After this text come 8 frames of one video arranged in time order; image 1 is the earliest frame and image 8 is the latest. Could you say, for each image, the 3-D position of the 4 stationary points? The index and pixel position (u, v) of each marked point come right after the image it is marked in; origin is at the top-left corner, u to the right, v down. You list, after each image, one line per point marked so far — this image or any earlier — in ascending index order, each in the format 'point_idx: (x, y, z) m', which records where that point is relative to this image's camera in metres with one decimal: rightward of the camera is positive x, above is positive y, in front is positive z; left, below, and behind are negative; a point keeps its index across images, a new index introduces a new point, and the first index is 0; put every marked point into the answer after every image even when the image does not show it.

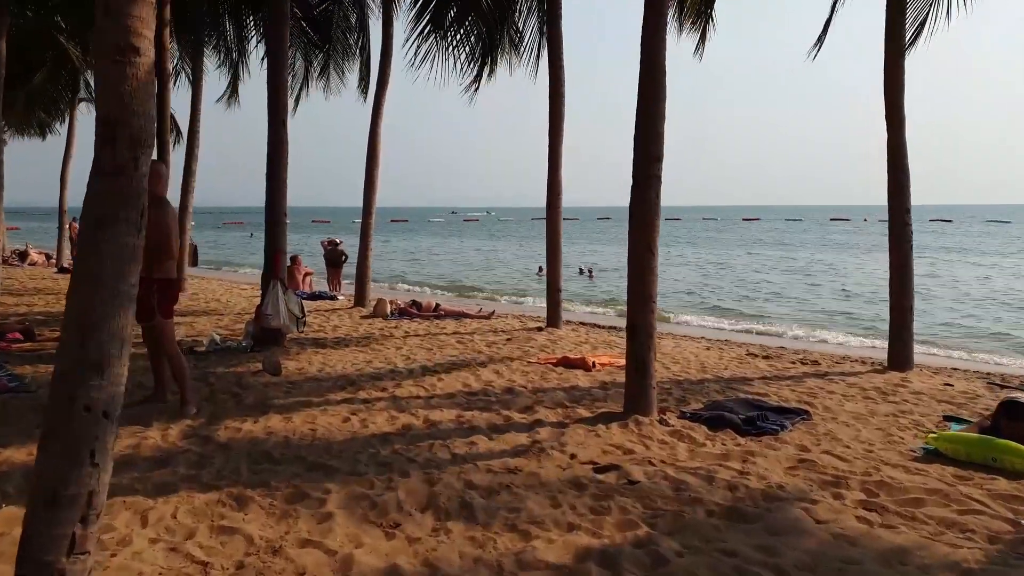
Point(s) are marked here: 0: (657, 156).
0: (+1.3, +1.2, +5.2) m
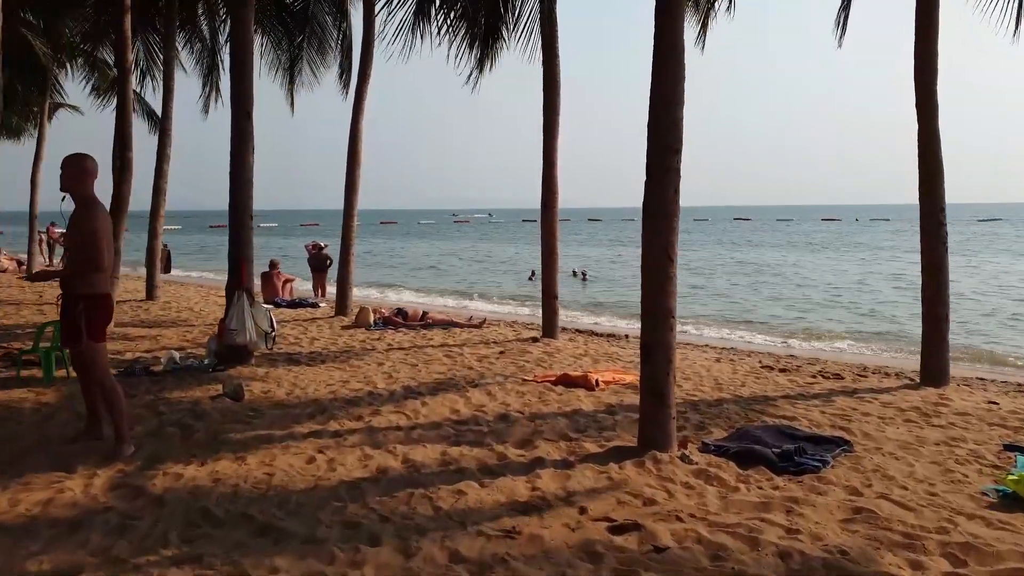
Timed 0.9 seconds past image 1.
0: (+1.2, +1.1, +4.5) m
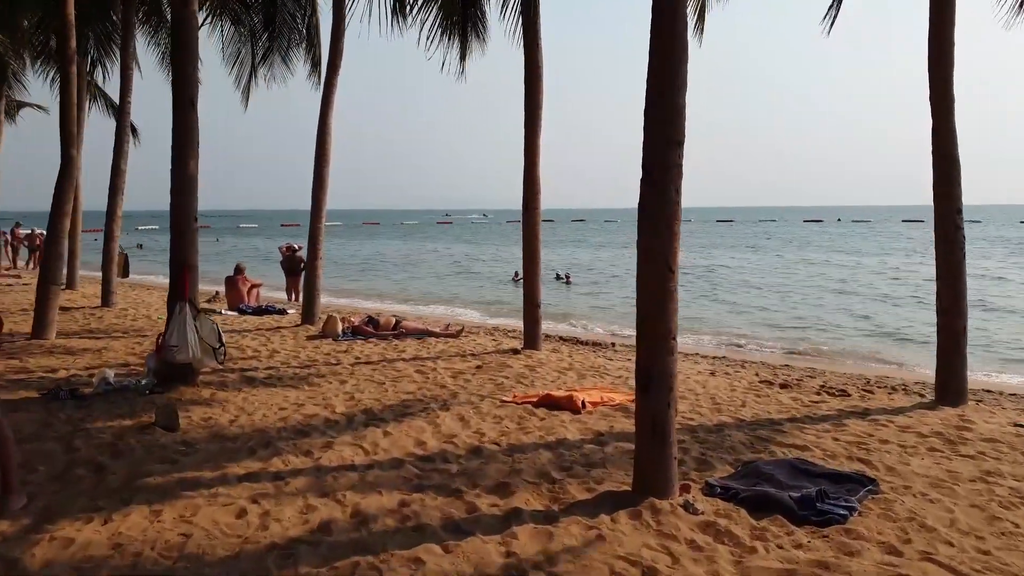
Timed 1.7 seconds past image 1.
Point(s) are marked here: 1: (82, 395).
0: (+1.0, +1.0, +3.8) m
1: (-4.5, -1.1, +6.1) m
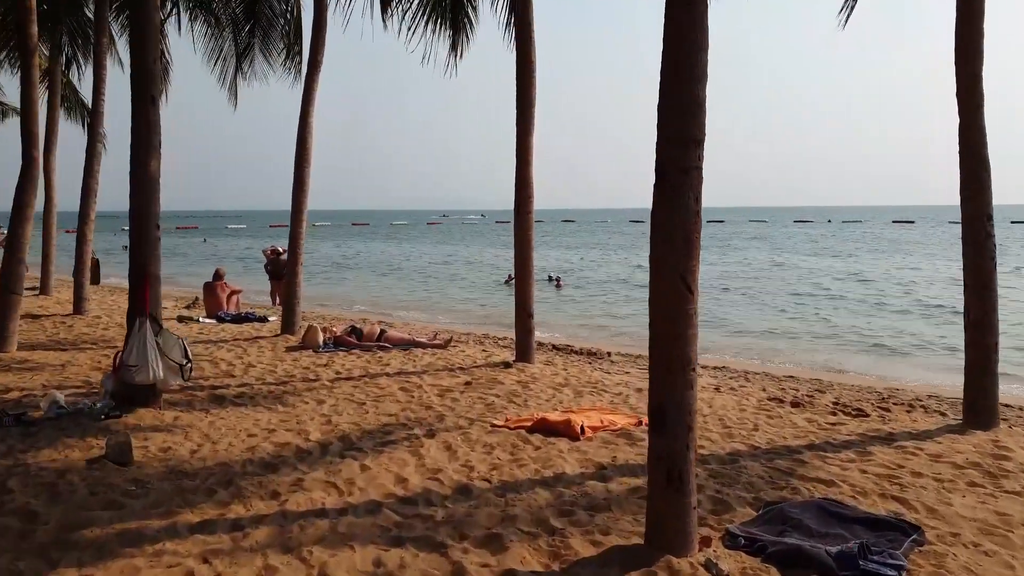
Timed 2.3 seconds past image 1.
0: (+1.0, +0.8, +3.3) m
1: (-4.5, -1.3, +5.5) m
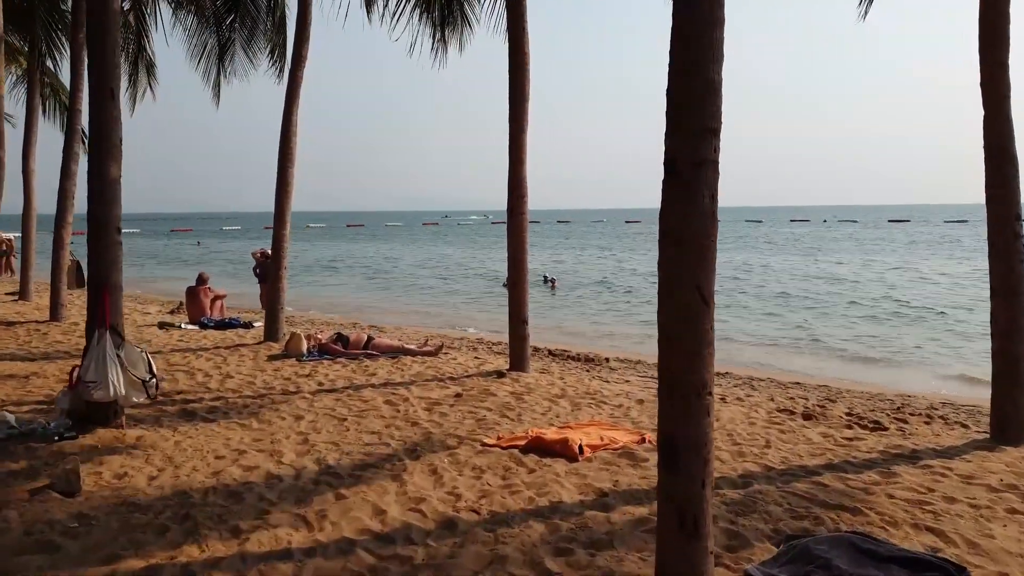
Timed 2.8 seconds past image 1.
0: (+0.9, +0.8, +2.8) m
1: (-4.6, -1.3, +5.1) m
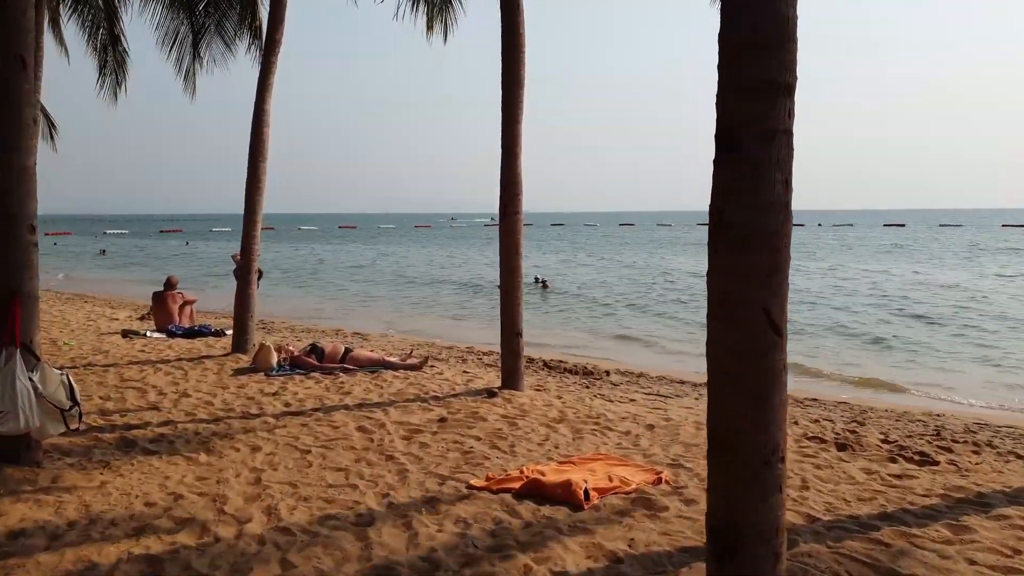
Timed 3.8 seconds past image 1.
0: (+0.9, +0.7, +2.0) m
1: (-4.7, -1.4, +4.2) m
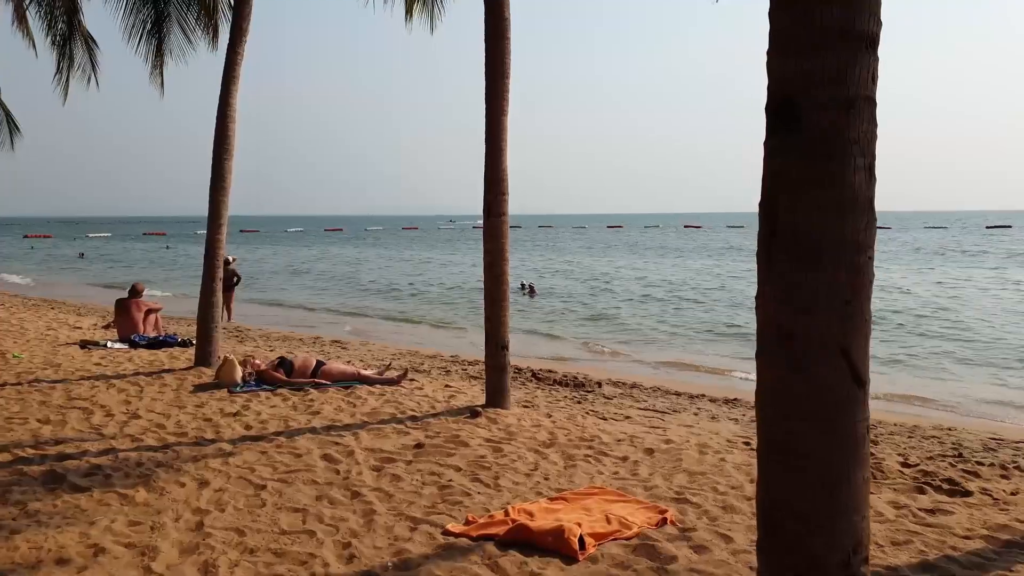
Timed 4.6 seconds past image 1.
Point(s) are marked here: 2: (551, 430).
0: (+0.8, +0.6, +1.4) m
1: (-4.8, -1.5, +3.5) m
2: (+0.4, -1.4, +5.9) m
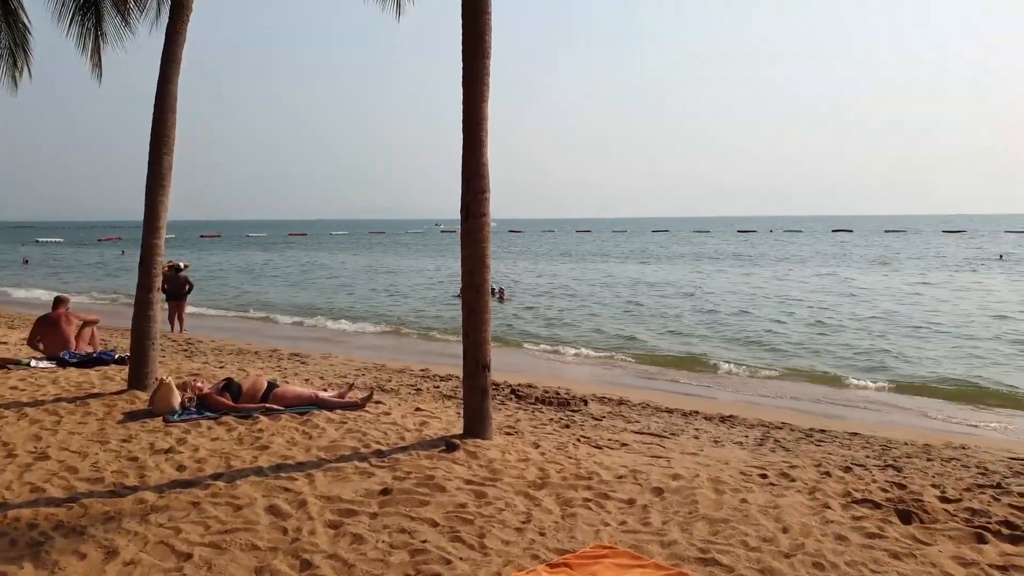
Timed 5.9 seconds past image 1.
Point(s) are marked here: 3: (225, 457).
0: (+0.9, +0.6, +0.7) m
1: (-4.8, -1.6, +2.4) m
2: (+0.2, -1.5, +5.1) m
3: (-2.6, -1.5, +5.3) m
